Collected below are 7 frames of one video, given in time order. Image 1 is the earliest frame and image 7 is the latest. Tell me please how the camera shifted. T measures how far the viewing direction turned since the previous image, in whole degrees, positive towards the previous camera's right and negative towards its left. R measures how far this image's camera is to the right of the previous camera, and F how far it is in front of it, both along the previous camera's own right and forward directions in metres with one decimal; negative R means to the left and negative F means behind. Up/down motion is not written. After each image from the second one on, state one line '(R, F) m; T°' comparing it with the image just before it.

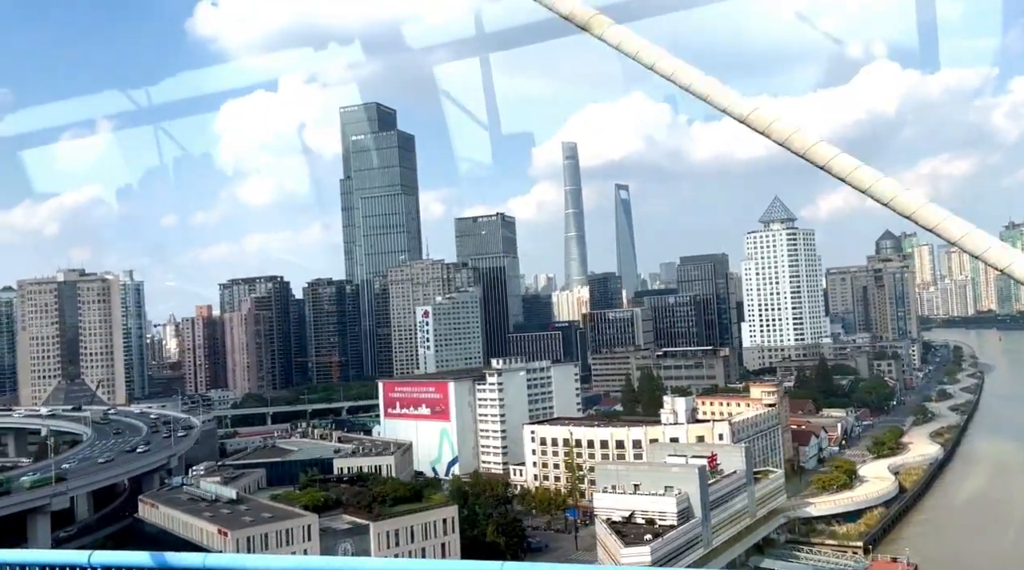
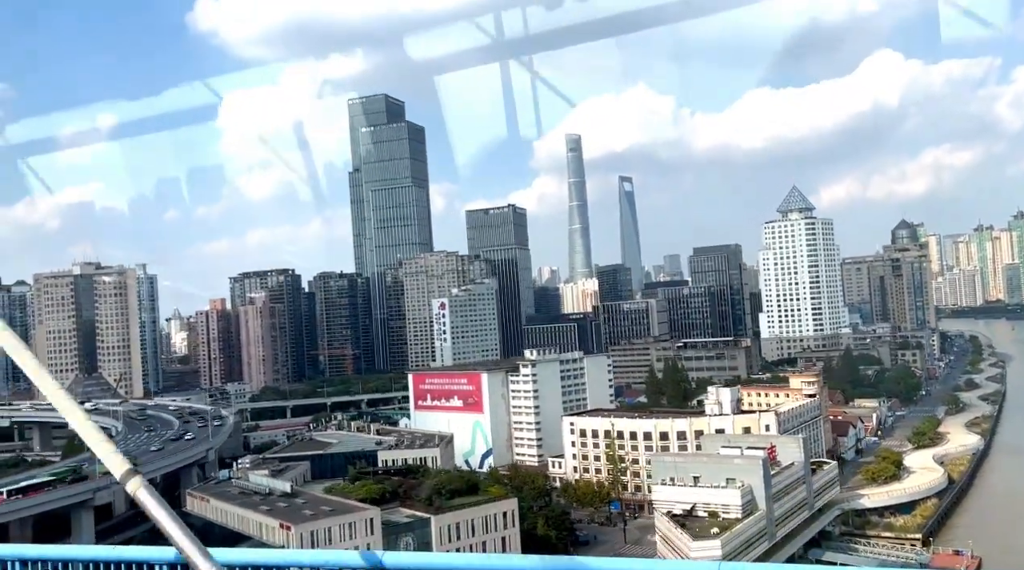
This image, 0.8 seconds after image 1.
(-0.4, +0.2) m; 0°
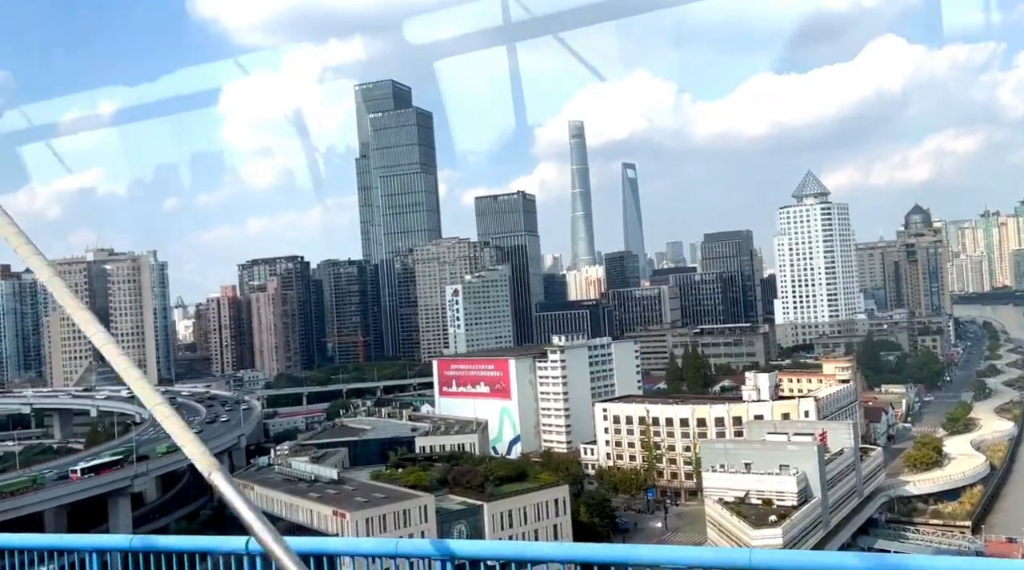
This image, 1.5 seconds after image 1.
(-0.3, +0.1) m; 0°
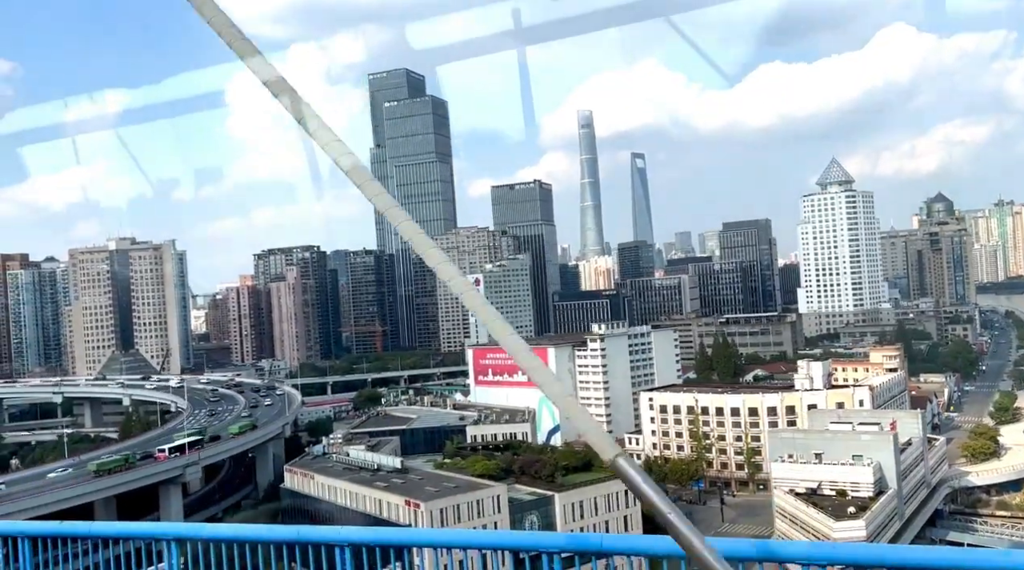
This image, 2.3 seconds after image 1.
(-0.4, +0.2) m; 0°
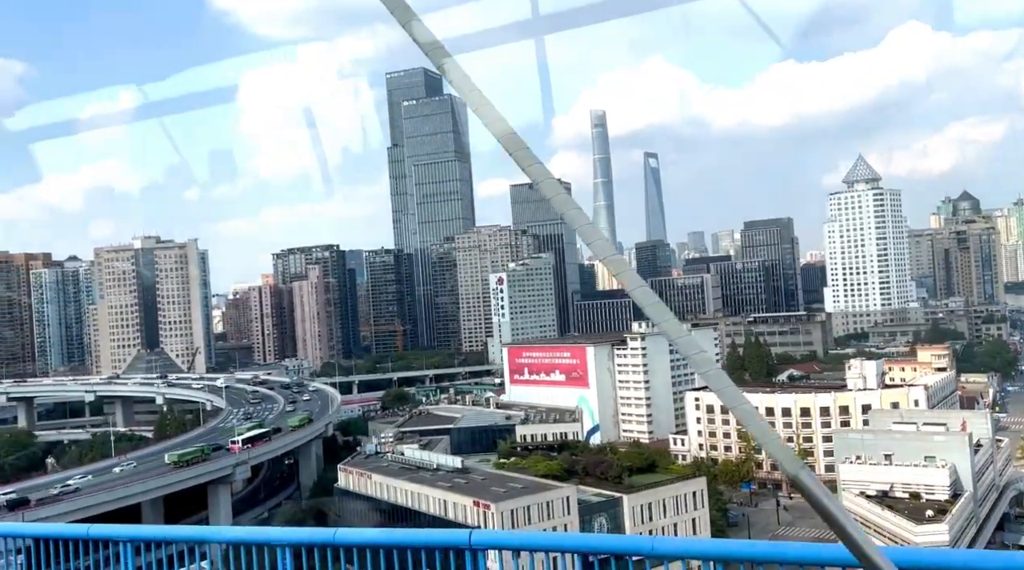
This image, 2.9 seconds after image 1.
(-0.3, +0.2) m; -1°
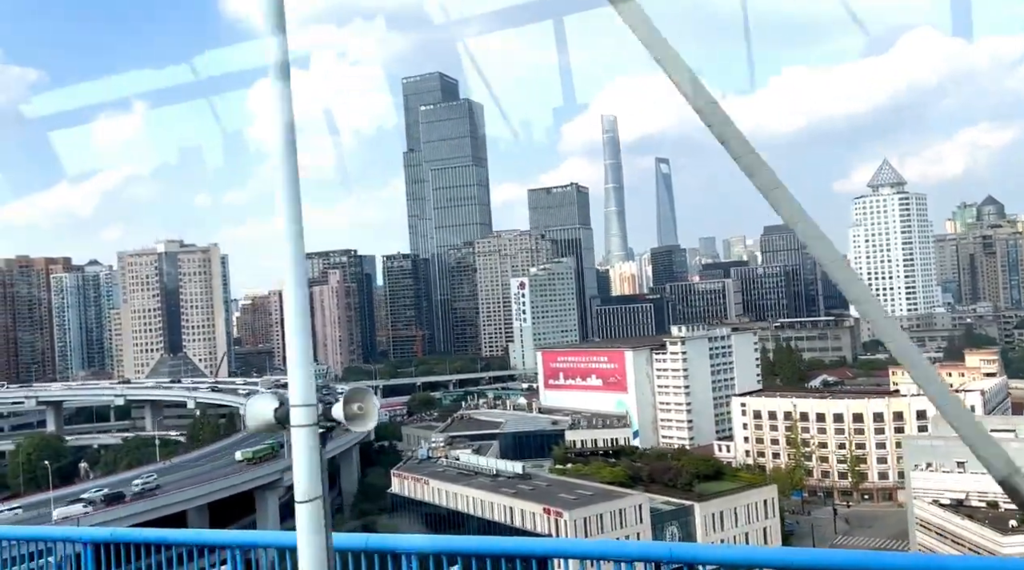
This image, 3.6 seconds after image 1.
(-0.3, +0.2) m; -1°
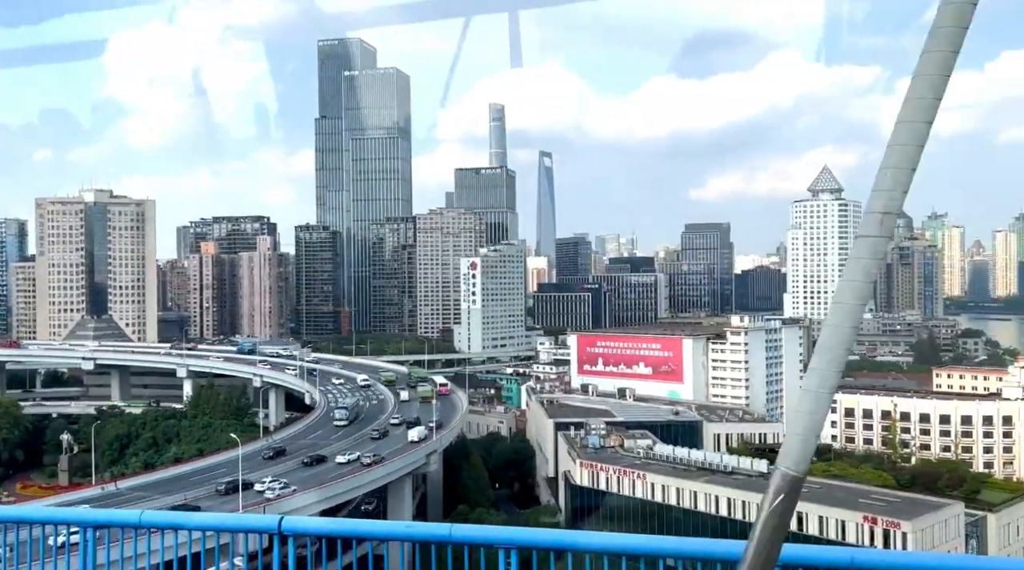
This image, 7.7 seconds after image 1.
(-2.0, +1.0) m; +7°
